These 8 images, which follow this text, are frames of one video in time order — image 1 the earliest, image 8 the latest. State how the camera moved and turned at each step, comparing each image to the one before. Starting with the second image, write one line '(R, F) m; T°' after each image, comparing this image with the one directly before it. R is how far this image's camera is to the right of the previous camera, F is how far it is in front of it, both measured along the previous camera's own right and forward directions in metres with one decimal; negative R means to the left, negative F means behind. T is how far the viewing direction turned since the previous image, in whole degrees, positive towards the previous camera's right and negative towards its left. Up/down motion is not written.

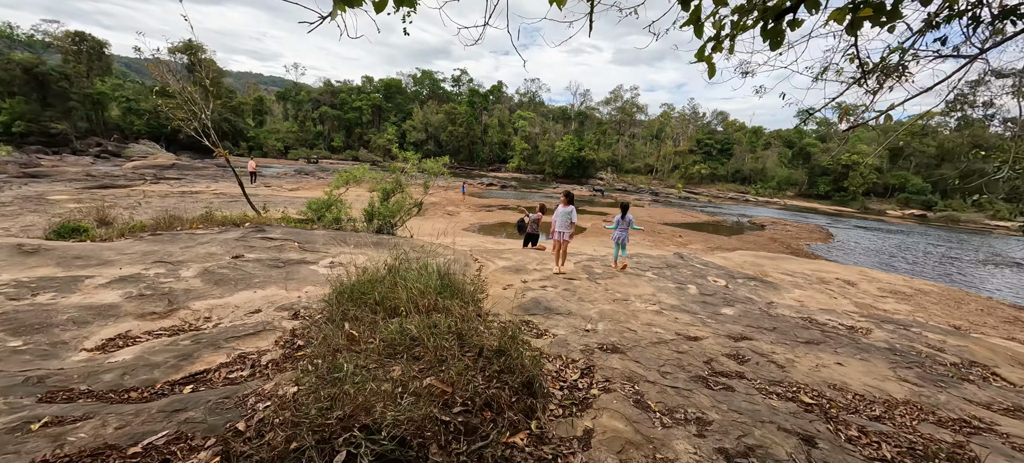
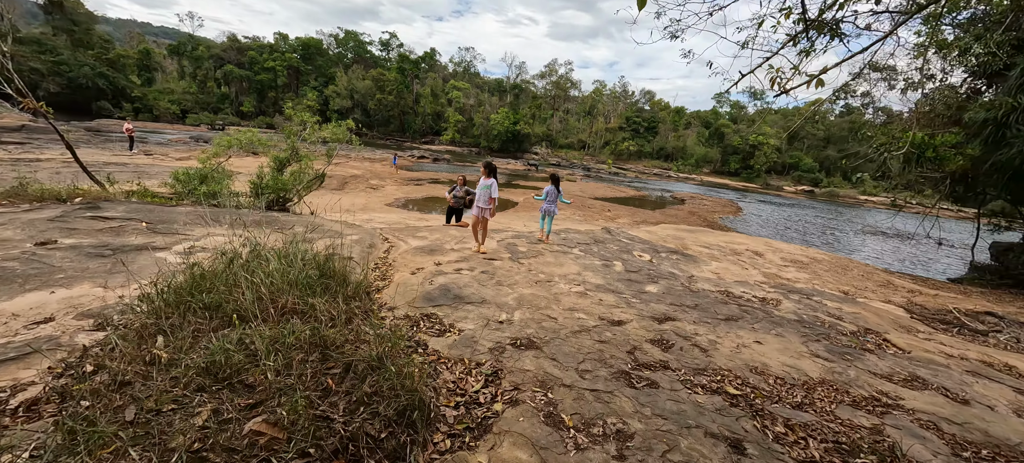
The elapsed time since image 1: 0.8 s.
(+0.3, +0.6) m; +9°
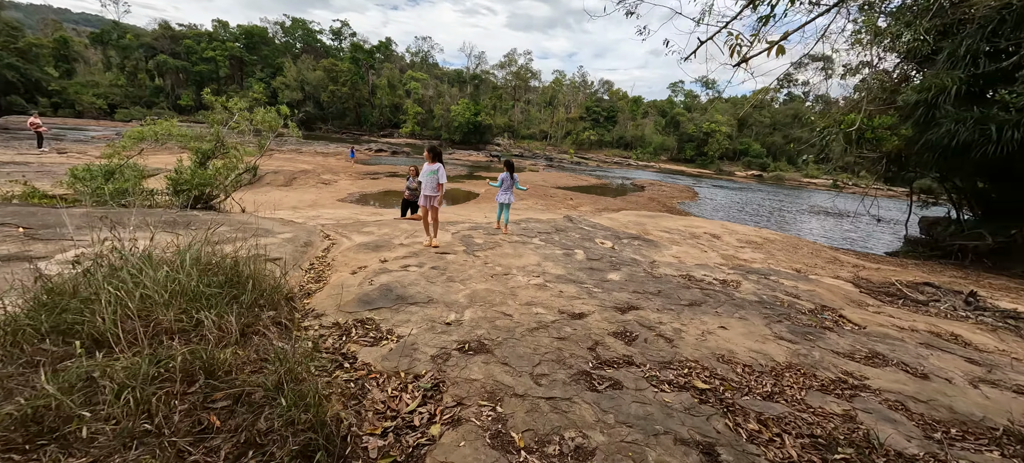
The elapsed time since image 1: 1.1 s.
(+0.2, +0.4) m; +5°
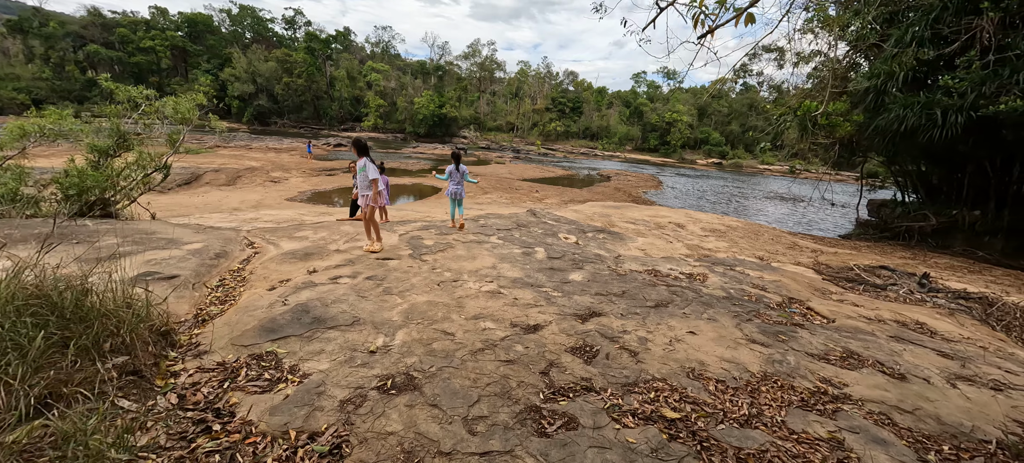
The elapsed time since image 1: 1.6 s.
(+0.2, +0.5) m; +4°
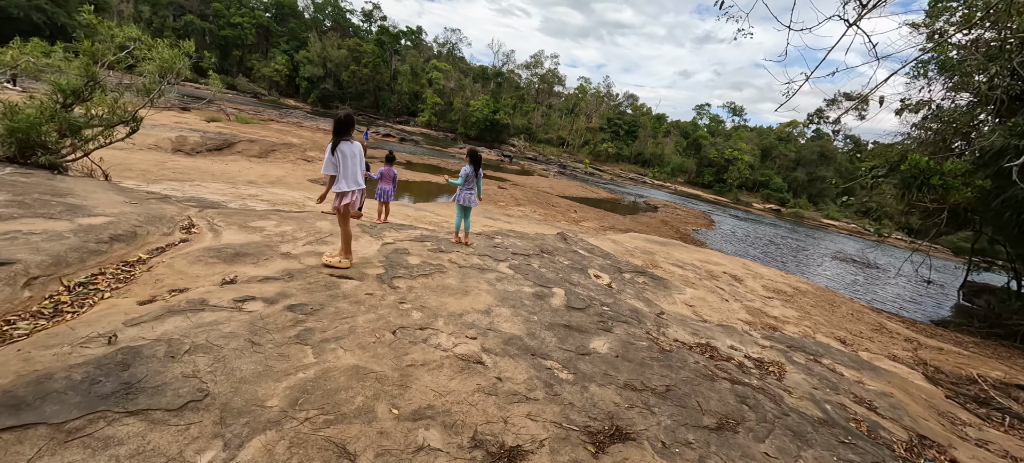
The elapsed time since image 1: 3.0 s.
(+0.2, +1.3) m; -5°
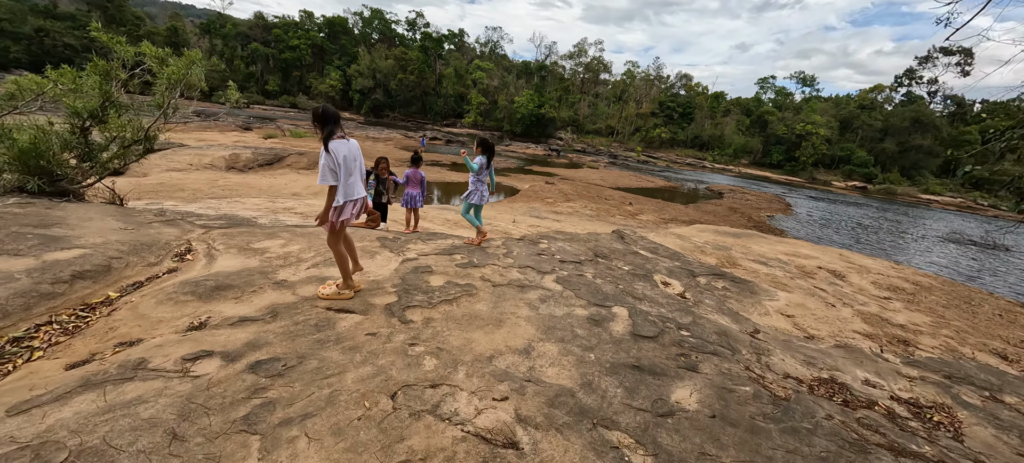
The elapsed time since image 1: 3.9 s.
(+0.1, +0.9) m; -8°
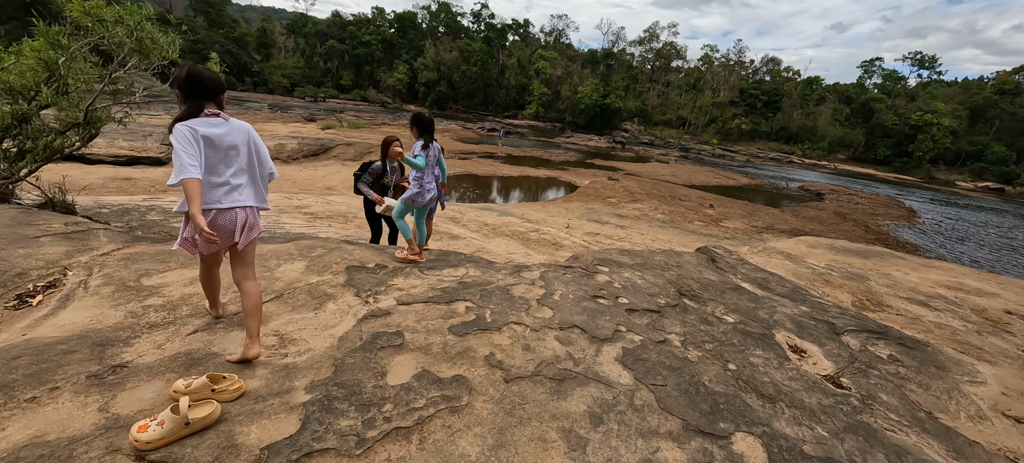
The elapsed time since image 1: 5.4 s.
(+0.1, +1.6) m; -8°
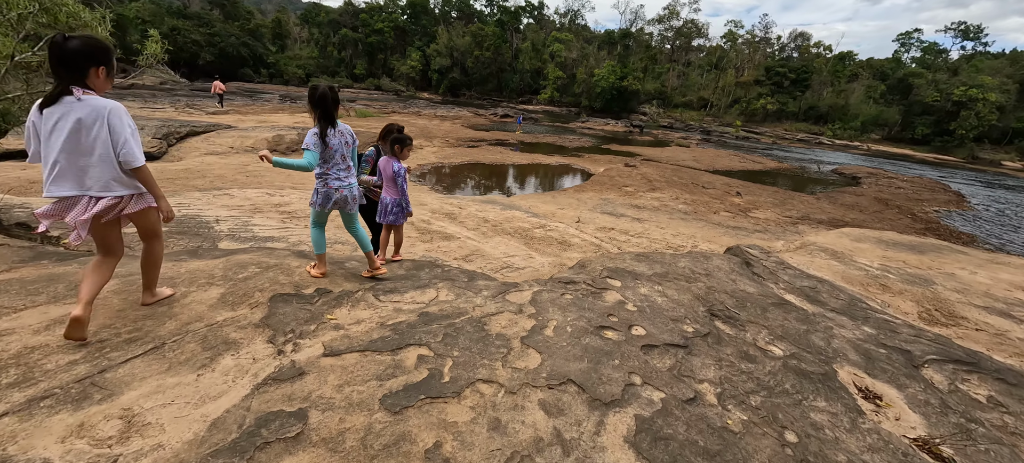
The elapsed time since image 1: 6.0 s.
(+0.2, +0.7) m; -2°
